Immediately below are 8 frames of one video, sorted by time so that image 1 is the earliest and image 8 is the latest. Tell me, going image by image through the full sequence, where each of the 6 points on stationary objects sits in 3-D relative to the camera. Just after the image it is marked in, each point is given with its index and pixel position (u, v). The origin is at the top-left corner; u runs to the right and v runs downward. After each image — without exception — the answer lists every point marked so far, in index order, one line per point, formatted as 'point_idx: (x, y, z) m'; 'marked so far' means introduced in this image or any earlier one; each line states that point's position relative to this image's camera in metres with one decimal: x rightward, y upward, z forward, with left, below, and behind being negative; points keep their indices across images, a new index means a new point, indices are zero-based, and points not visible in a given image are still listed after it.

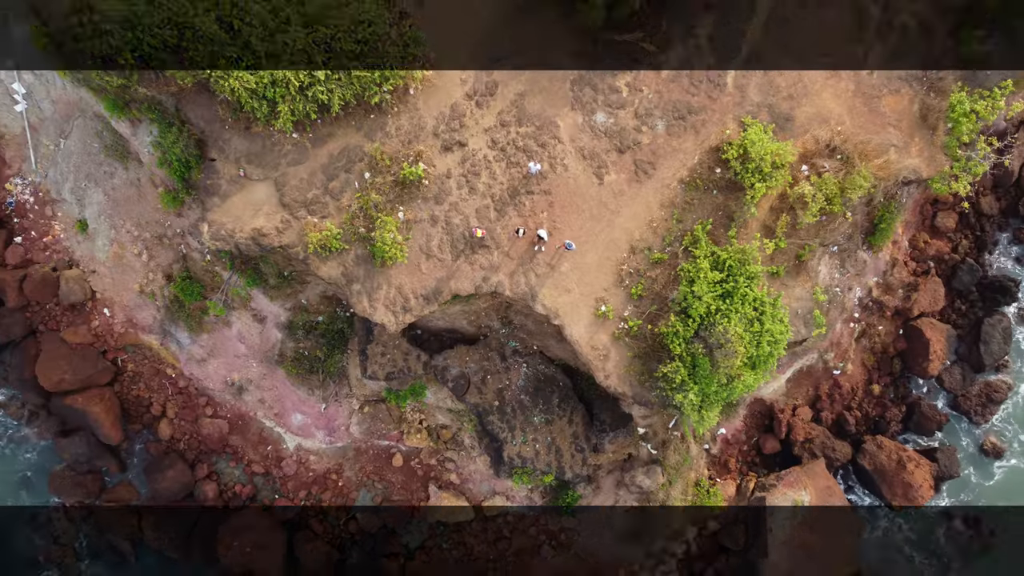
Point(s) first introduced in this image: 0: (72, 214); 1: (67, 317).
0: (-11.5, +1.9, +15.8) m
1: (-12.0, -0.8, +16.3) m
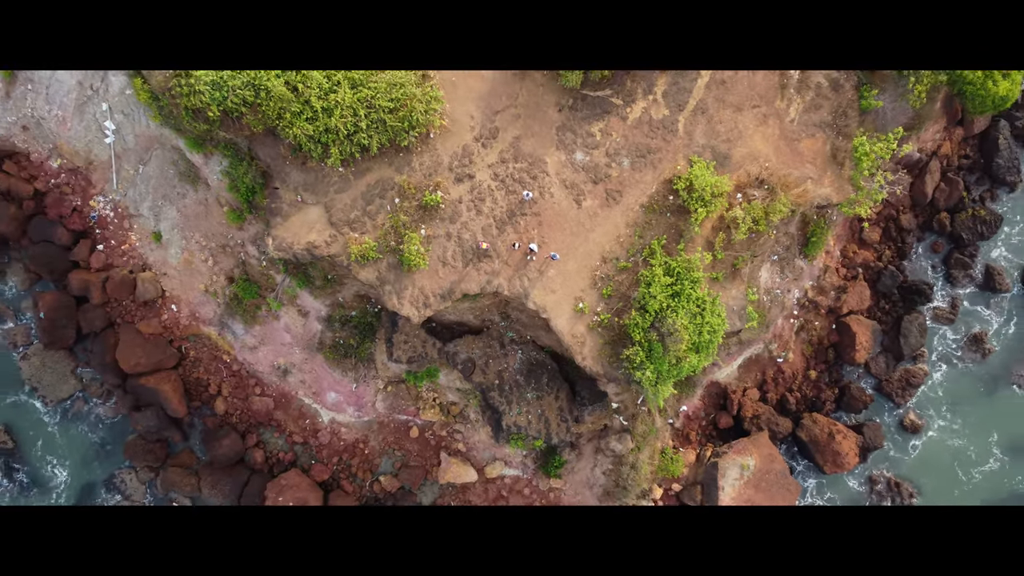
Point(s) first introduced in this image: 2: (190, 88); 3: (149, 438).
0: (-11.5, +2.0, +19.2) m
1: (-12.1, -0.8, +19.6) m
2: (-7.9, +4.9, +14.8) m
3: (-12.0, -5.0, +20.0) m
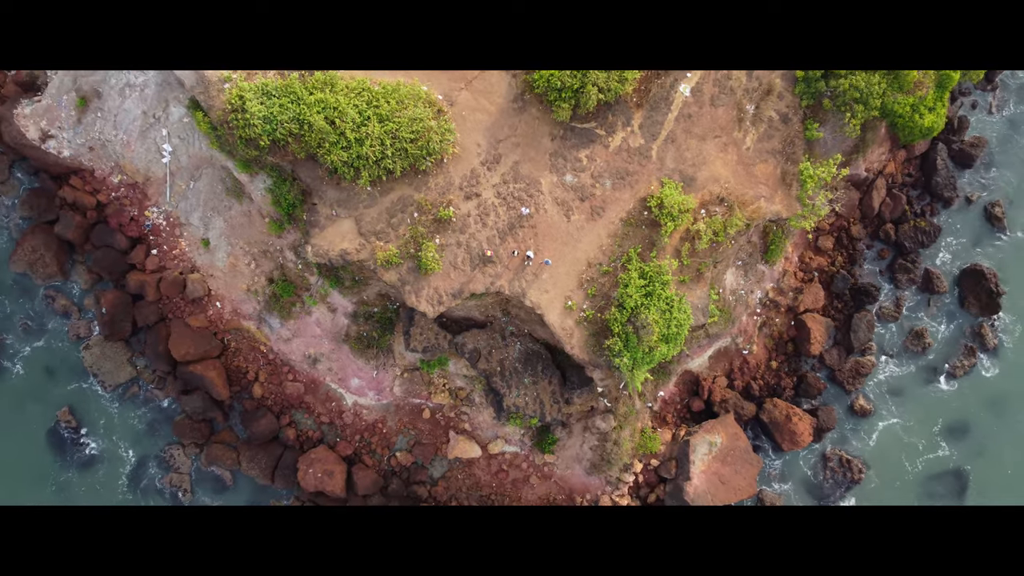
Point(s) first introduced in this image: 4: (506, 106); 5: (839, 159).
0: (-11.5, +2.0, +22.2) m
1: (-12.1, -0.7, +22.6) m
2: (-7.8, +4.9, +17.8) m
3: (-12.0, -4.9, +22.9) m
4: (-0.2, +5.6, +18.5) m
5: (+10.5, +4.1, +19.6) m
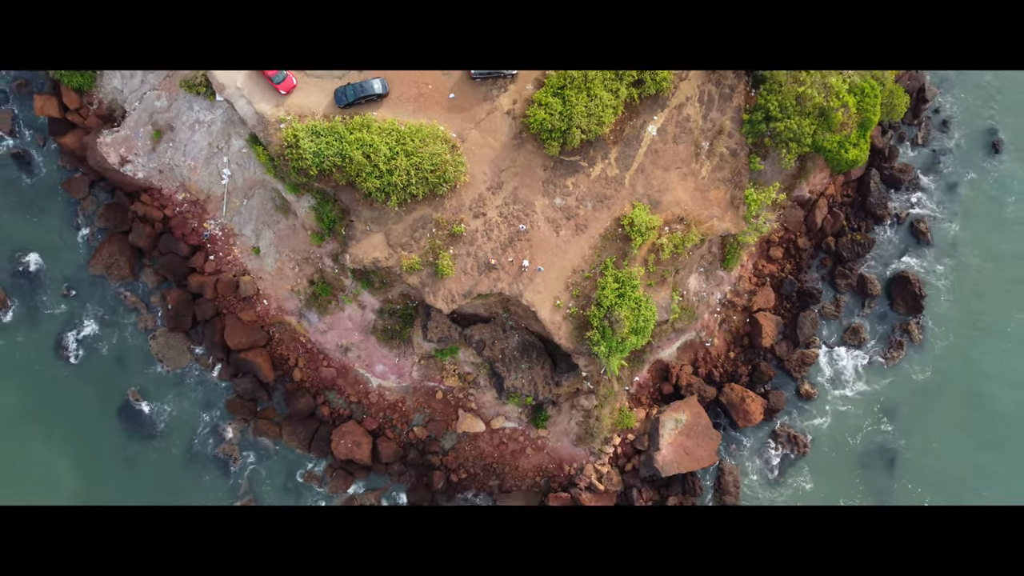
0: (-11.5, +2.0, +26.5) m
1: (-12.1, -0.7, +26.9) m
2: (-7.8, +4.9, +22.1) m
3: (-12.0, -4.9, +27.2) m
4: (-0.2, +5.5, +22.8) m
5: (+10.5, +4.0, +23.9) m
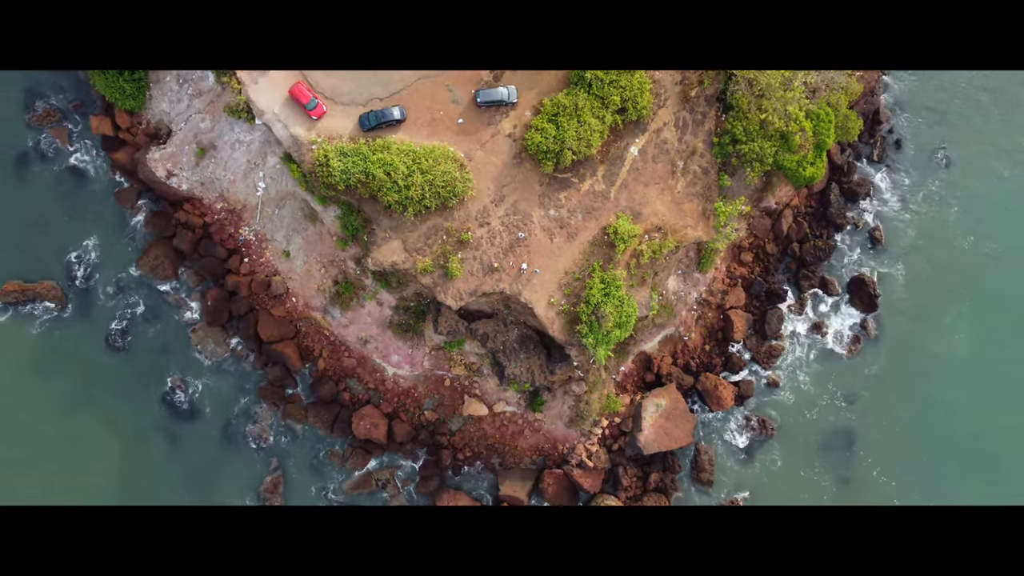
0: (-11.5, +2.0, +30.0) m
1: (-12.1, -0.7, +30.4) m
2: (-7.8, +4.9, +25.6) m
3: (-12.0, -4.9, +30.7) m
4: (-0.1, +5.5, +26.3) m
5: (+10.5, +4.0, +27.4) m
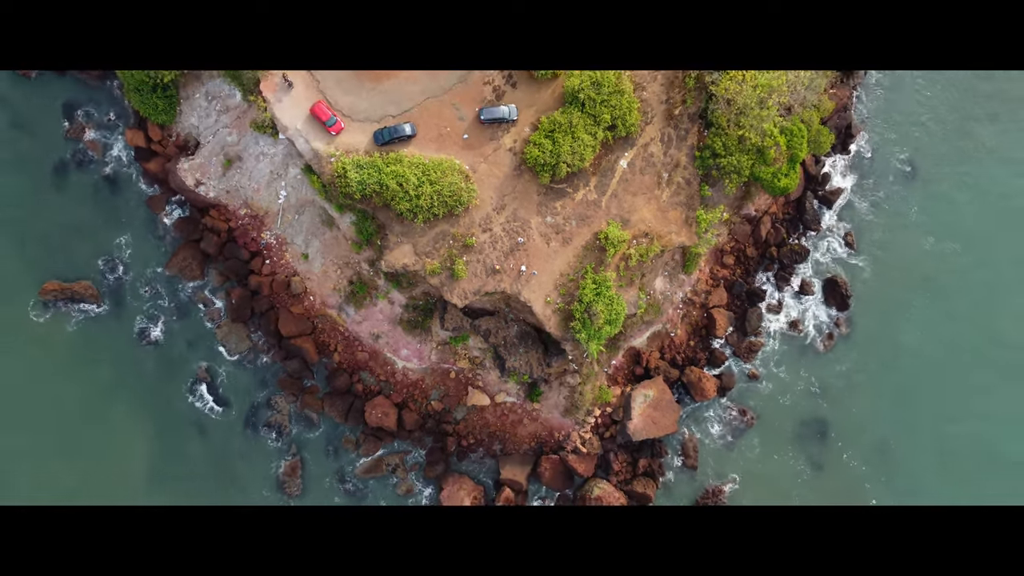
0: (-11.5, +2.0, +32.6) m
1: (-12.1, -0.7, +33.0) m
2: (-7.8, +4.9, +28.2) m
3: (-12.0, -4.9, +33.4) m
4: (-0.1, +5.5, +28.9) m
5: (+10.5, +4.0, +30.0) m
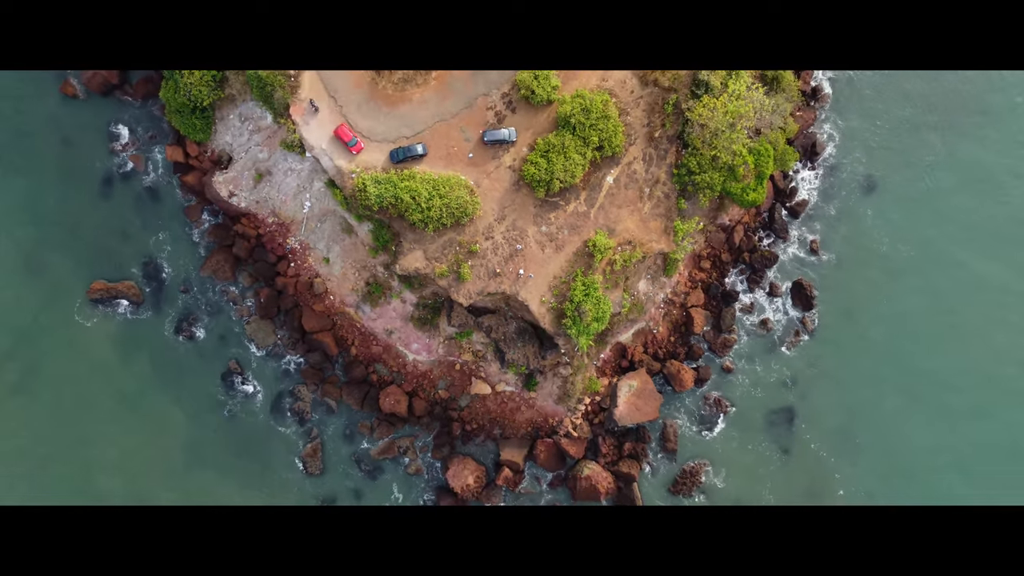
0: (-11.5, +2.0, +36.5) m
1: (-12.1, -0.7, +36.9) m
2: (-7.8, +4.9, +32.1) m
3: (-12.1, -4.9, +37.2) m
4: (-0.1, +5.5, +32.8) m
5: (+10.5, +3.9, +33.9) m
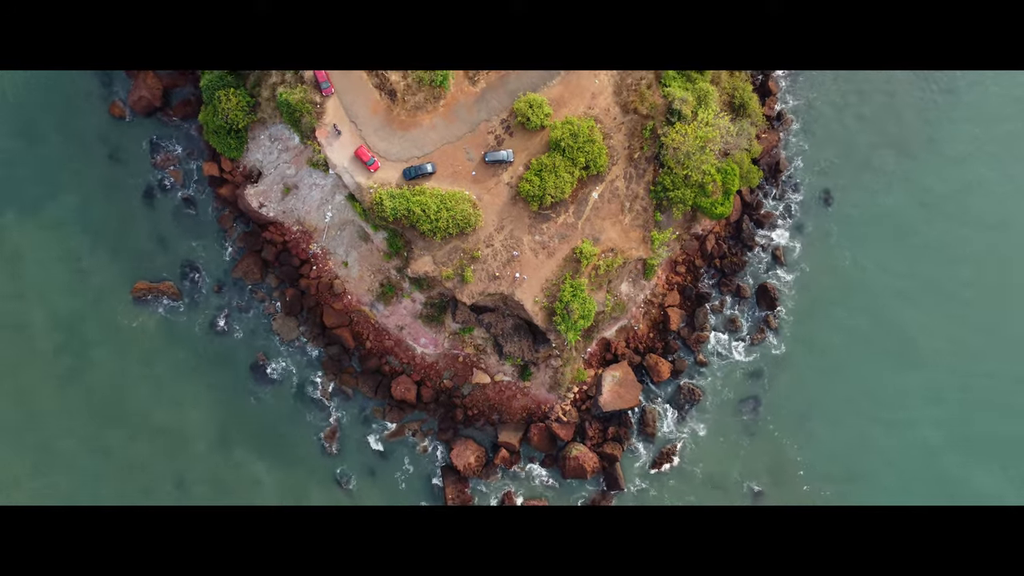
0: (-11.7, +2.0, +41.1) m
1: (-12.3, -0.7, +41.6) m
2: (-8.0, +4.9, +36.8) m
3: (-12.3, -4.9, +41.9) m
4: (-0.3, +5.4, +37.5) m
5: (+10.3, +3.8, +38.6) m
